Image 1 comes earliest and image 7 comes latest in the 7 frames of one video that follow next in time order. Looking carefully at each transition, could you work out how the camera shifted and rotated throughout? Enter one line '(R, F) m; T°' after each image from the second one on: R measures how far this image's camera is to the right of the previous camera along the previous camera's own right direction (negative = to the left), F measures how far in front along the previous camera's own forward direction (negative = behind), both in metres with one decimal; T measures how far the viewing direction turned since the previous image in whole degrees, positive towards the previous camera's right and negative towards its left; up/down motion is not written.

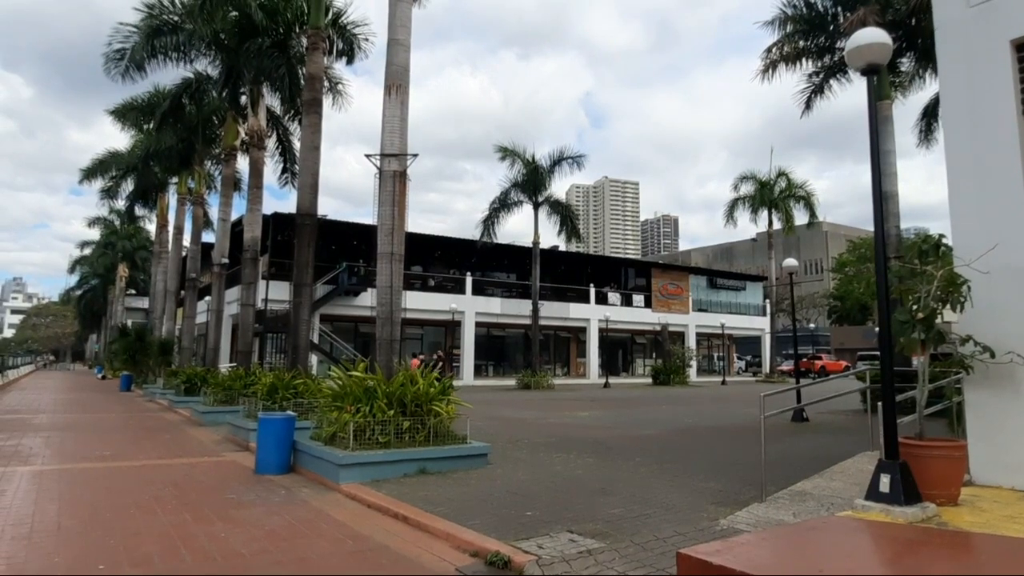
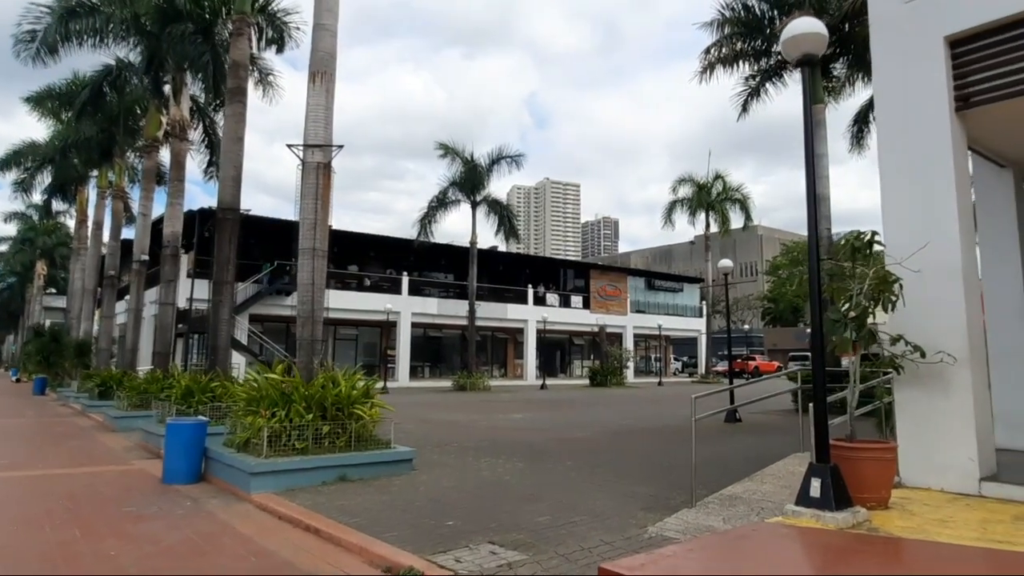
(+0.2, +0.4) m; +5°
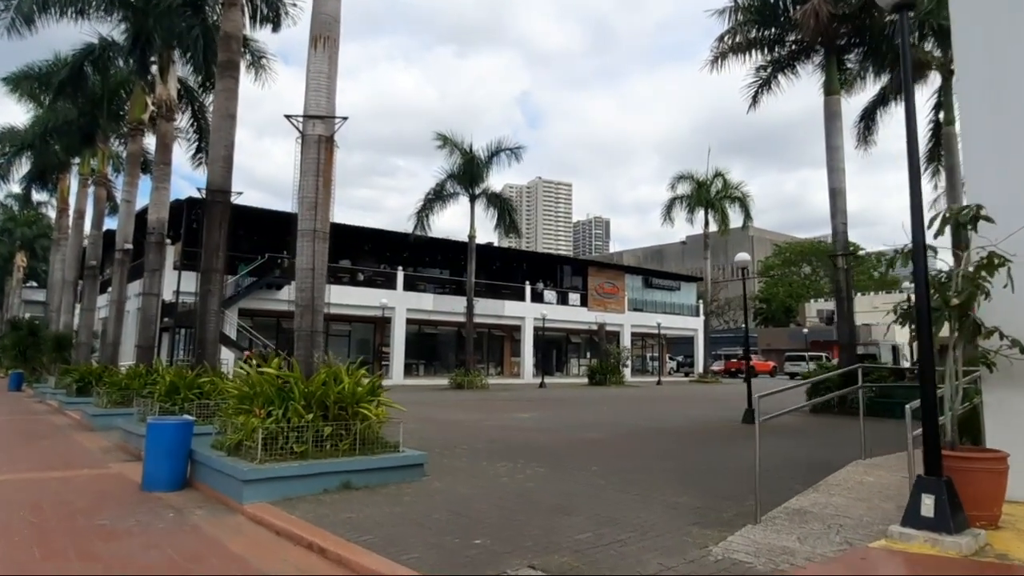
(-0.4, +0.8) m; +1°
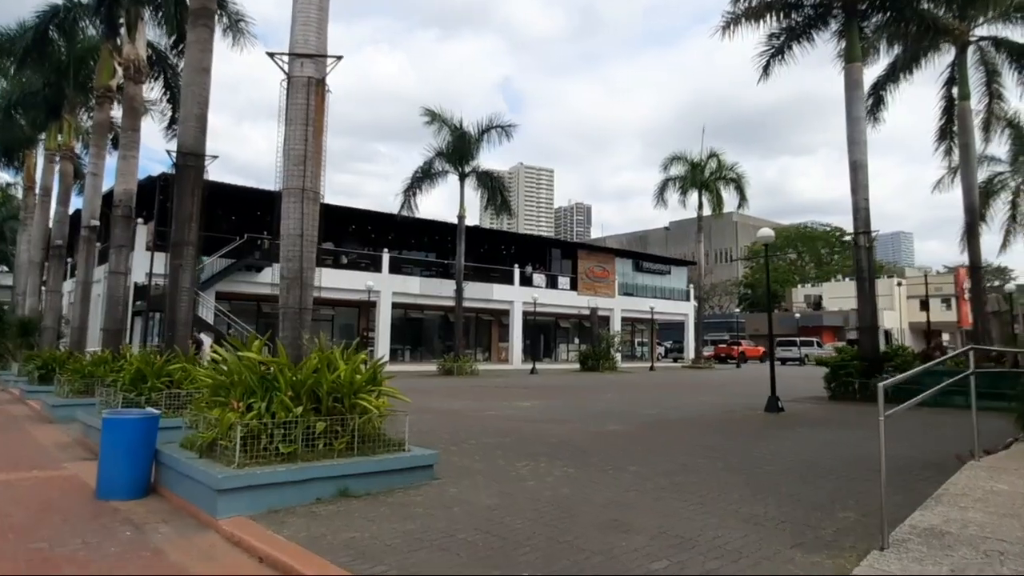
(-0.5, +1.3) m; +2°
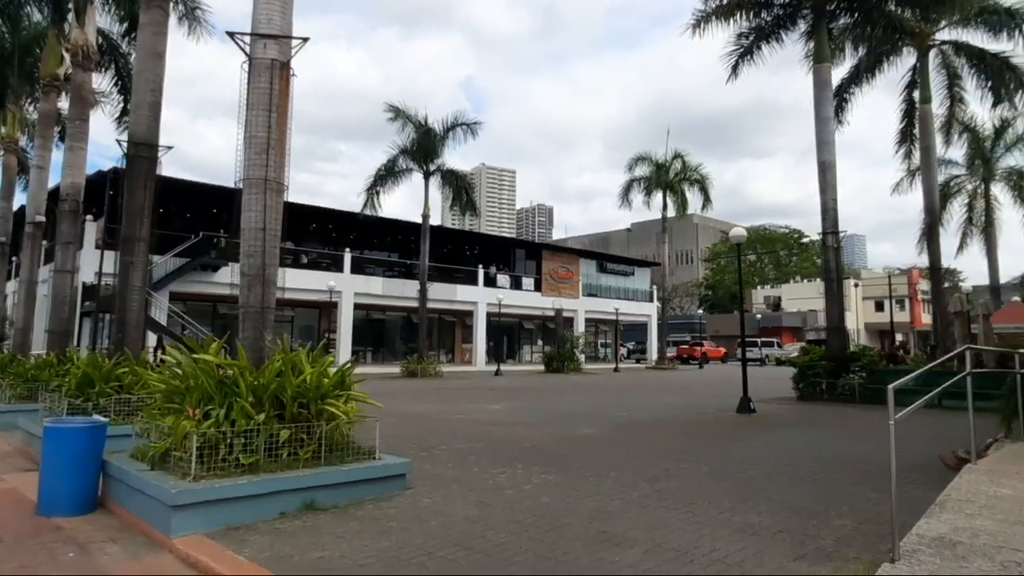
(-0.2, +0.4) m; +3°
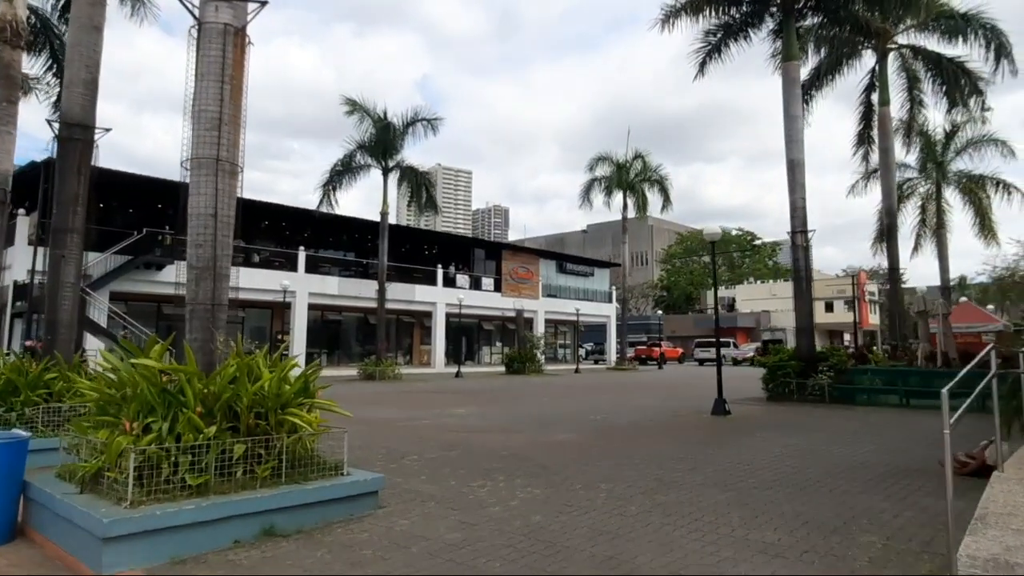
(-0.2, +0.6) m; +4°
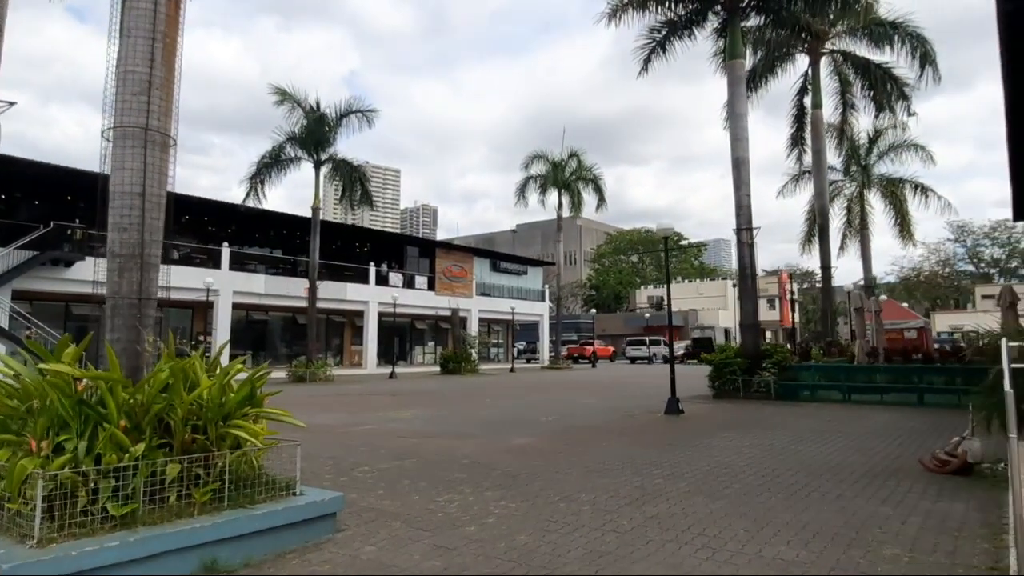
(-0.4, +0.6) m; +6°
